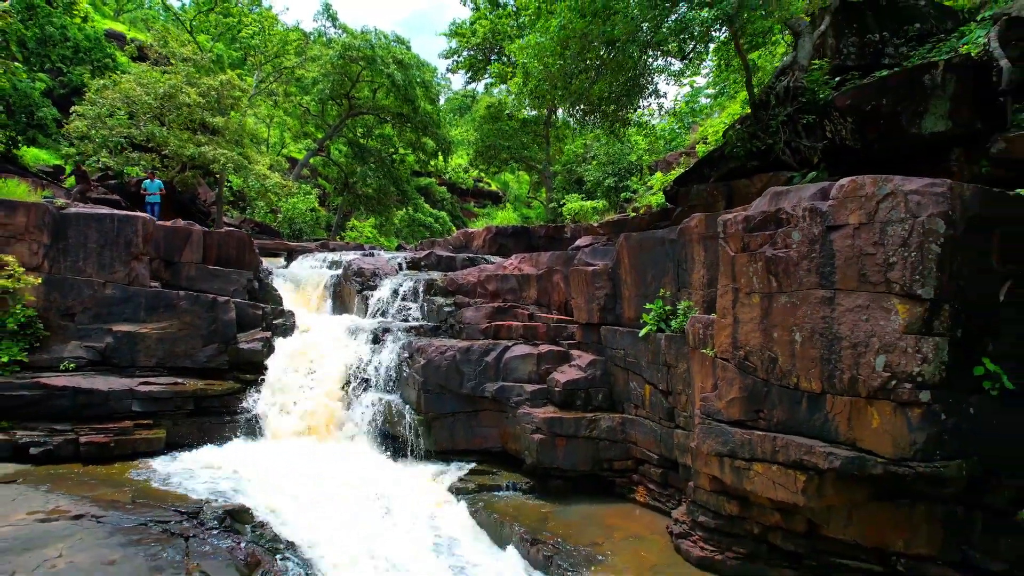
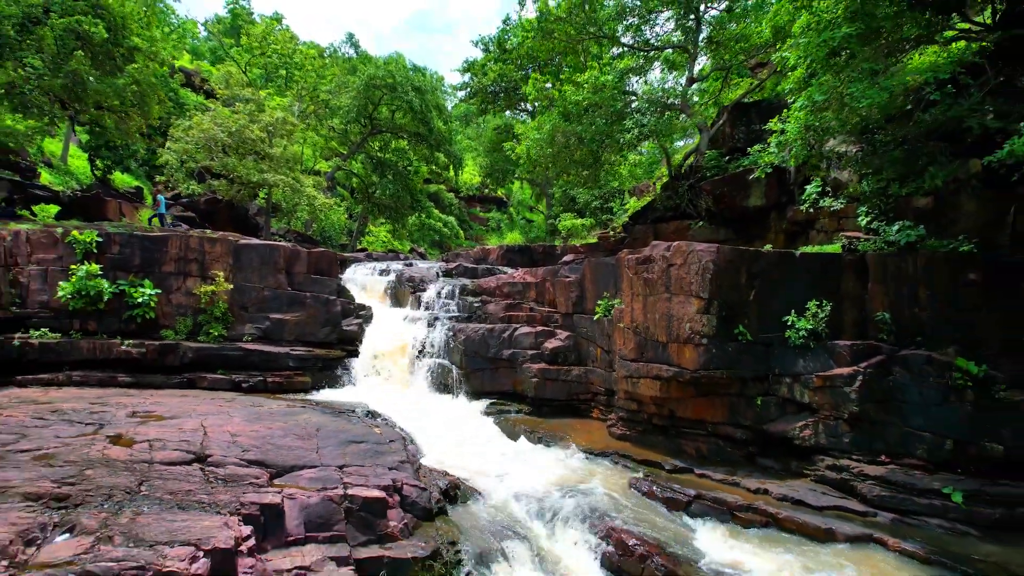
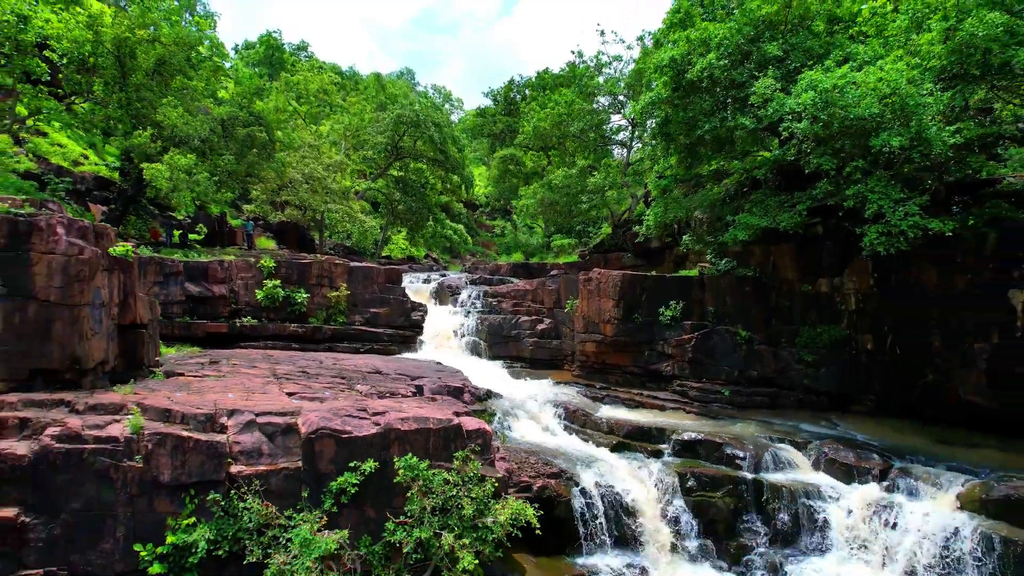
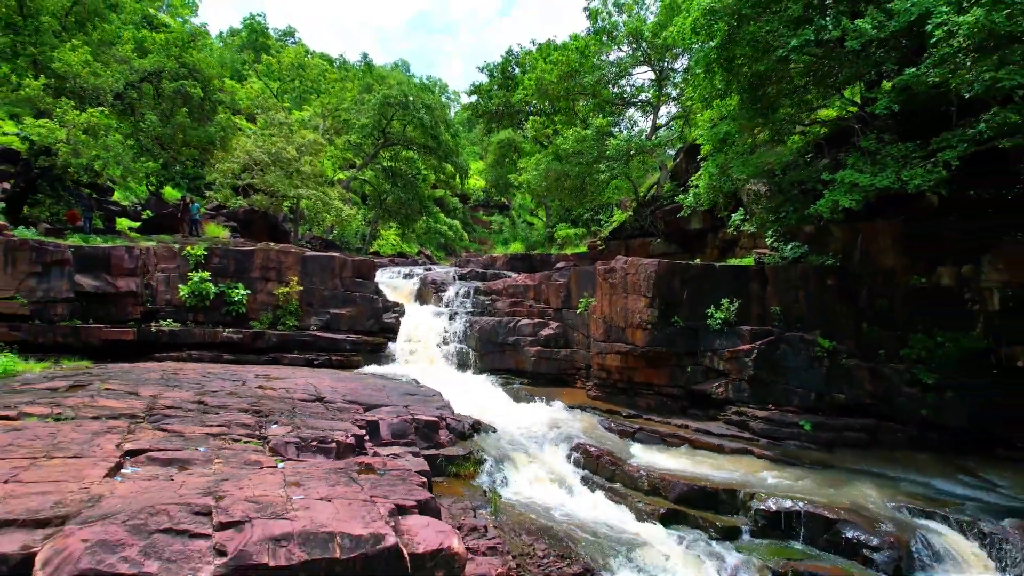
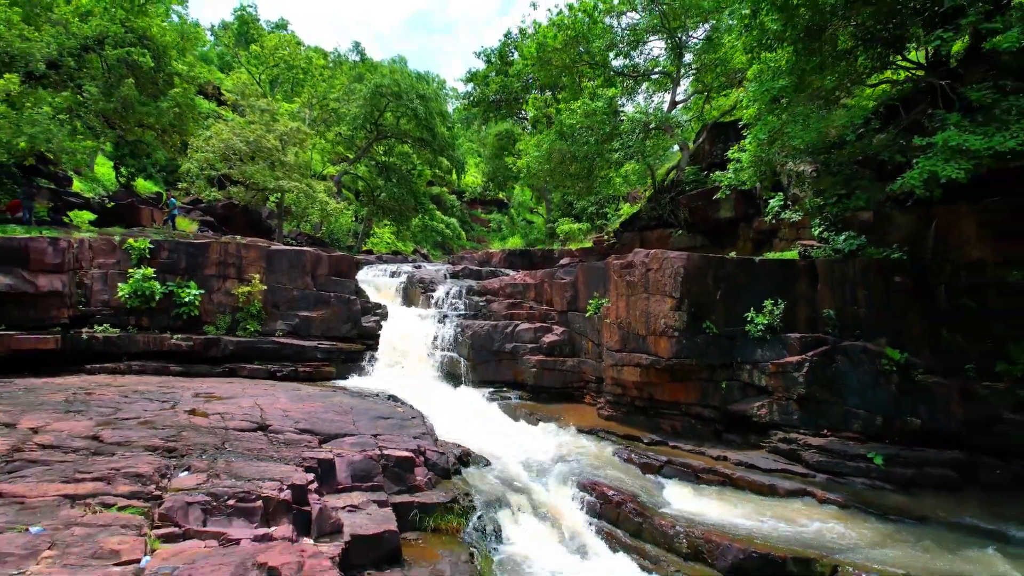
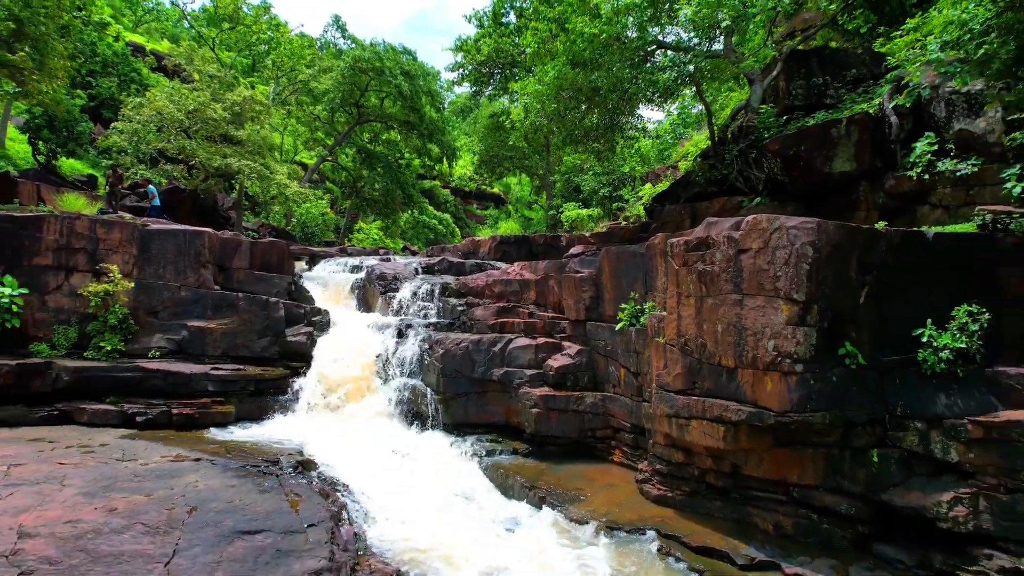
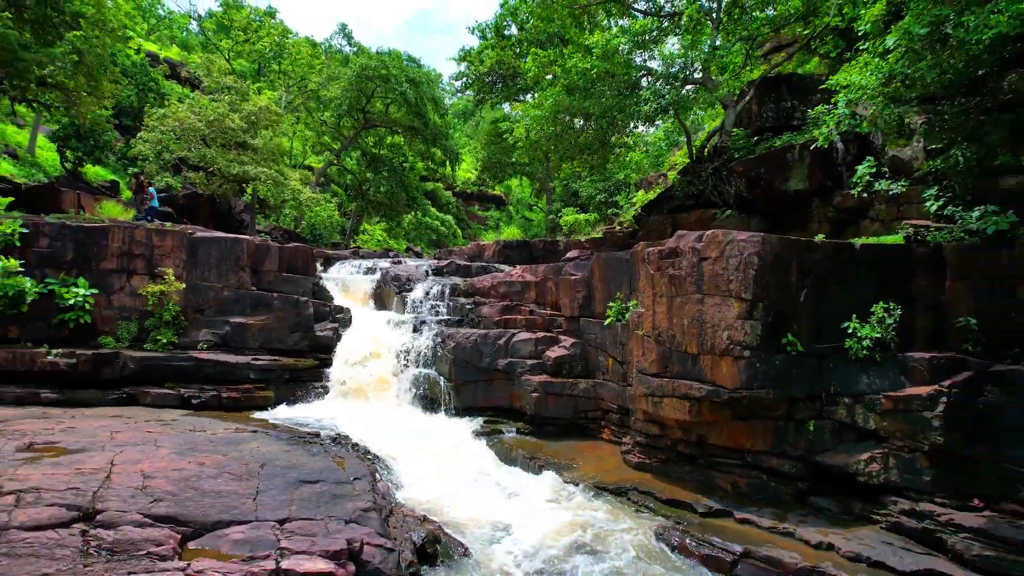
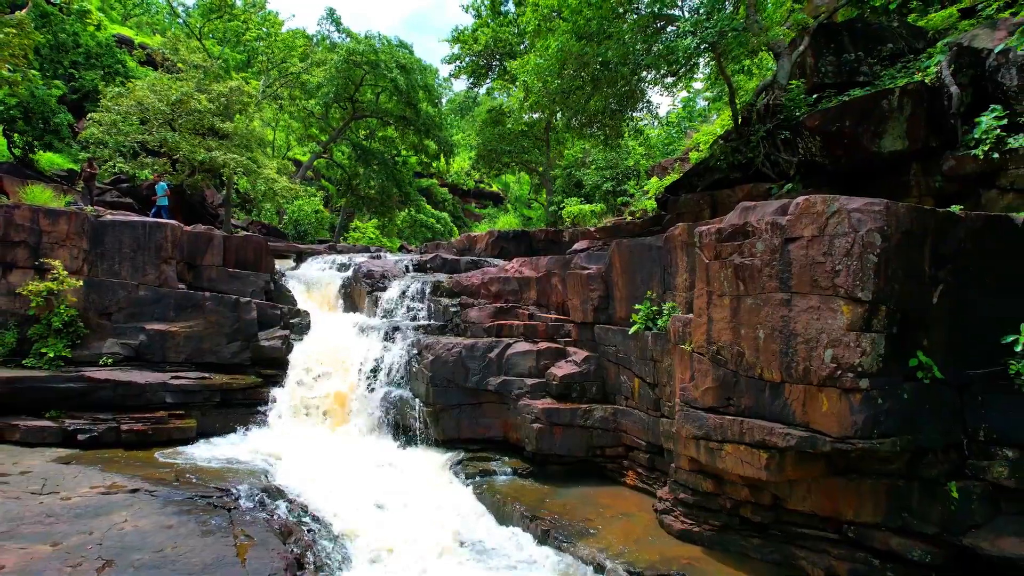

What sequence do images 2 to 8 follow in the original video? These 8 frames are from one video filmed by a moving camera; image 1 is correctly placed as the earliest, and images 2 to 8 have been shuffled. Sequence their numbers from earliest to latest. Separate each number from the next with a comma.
8, 6, 7, 2, 5, 4, 3
